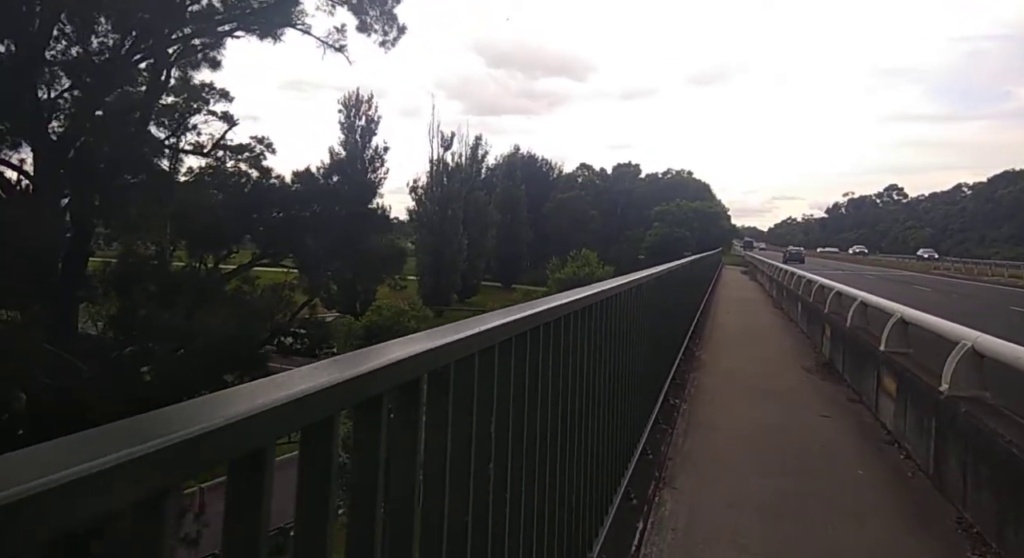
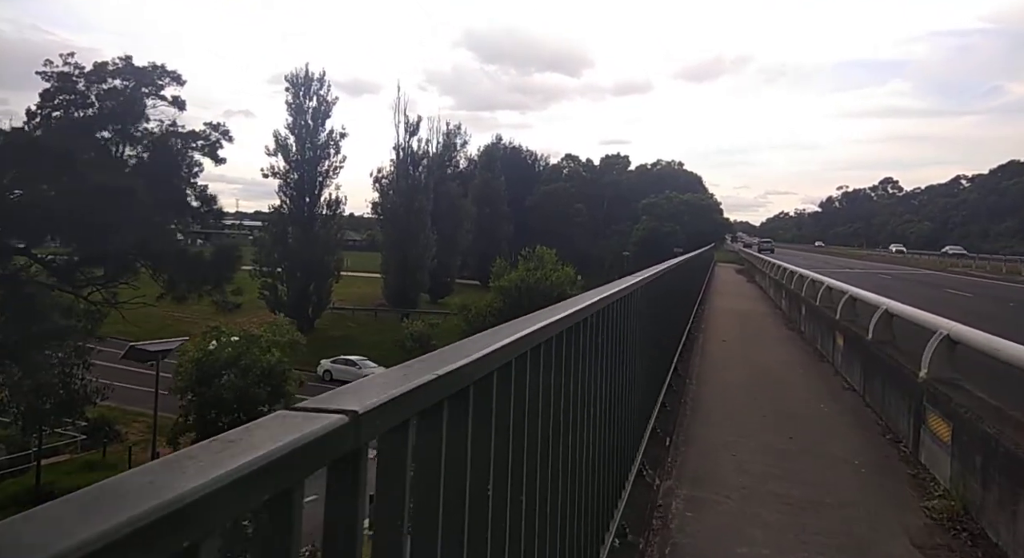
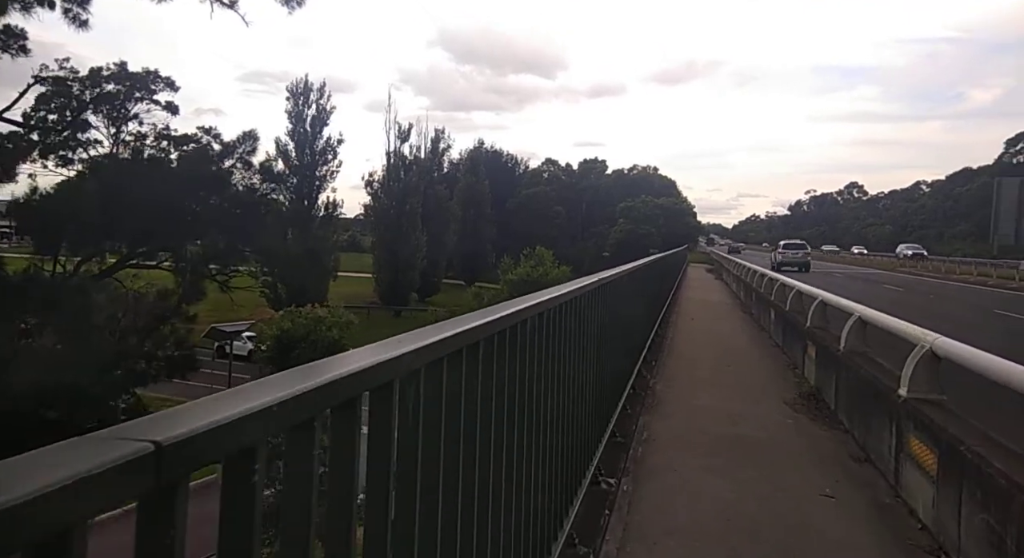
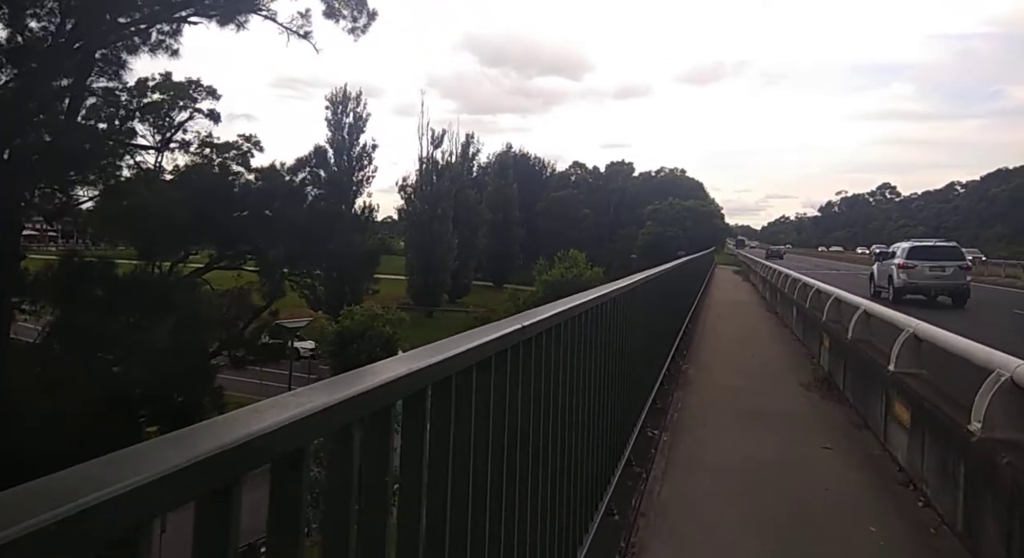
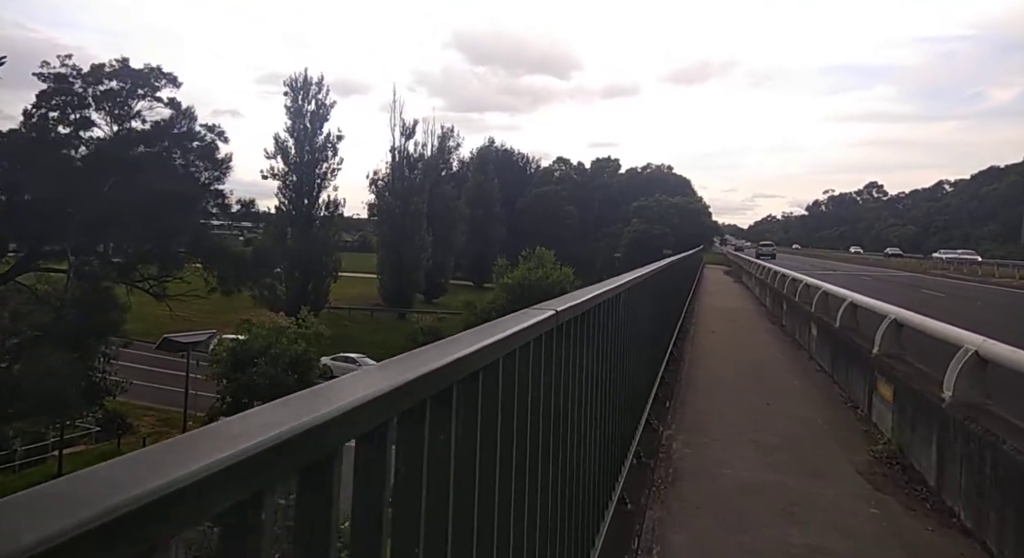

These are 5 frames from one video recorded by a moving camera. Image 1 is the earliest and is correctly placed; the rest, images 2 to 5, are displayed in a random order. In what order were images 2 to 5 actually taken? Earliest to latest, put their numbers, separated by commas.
4, 3, 5, 2
